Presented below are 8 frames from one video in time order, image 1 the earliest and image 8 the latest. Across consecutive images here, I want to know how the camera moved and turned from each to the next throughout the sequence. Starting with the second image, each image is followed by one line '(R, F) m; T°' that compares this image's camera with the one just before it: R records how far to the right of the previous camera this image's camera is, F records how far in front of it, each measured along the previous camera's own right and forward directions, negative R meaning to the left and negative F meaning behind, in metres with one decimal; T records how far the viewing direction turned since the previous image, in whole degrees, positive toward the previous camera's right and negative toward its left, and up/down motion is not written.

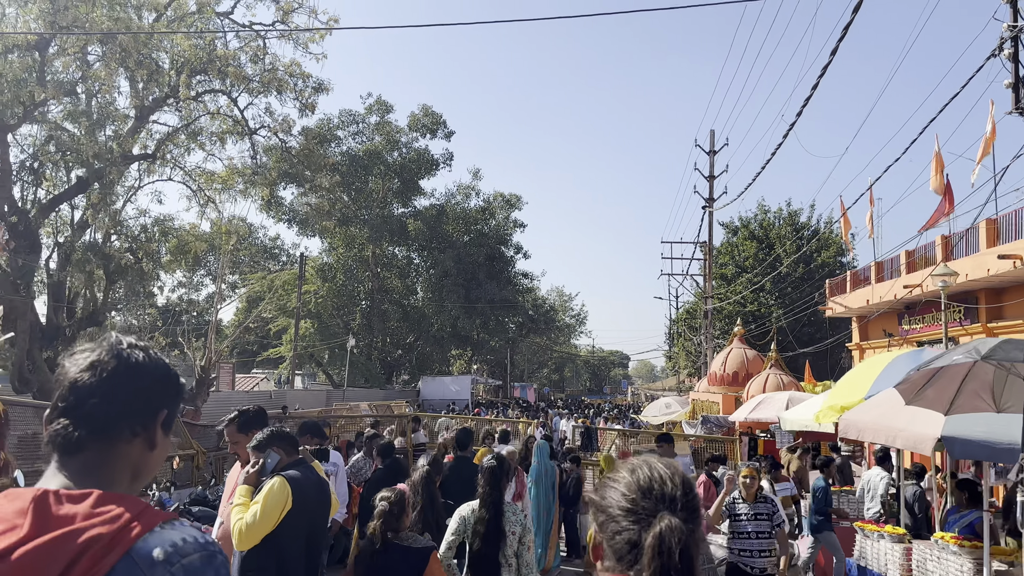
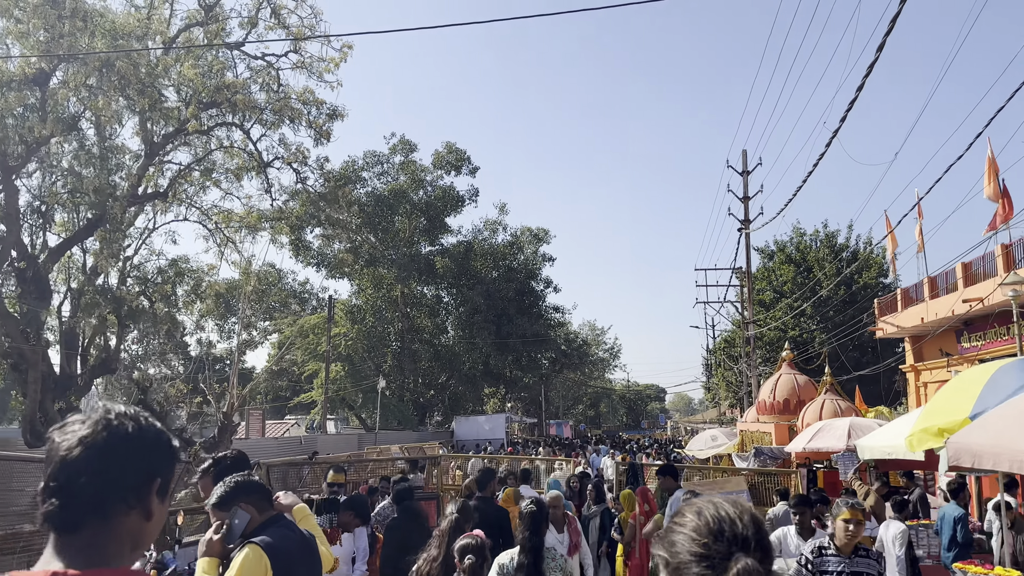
(0.0, +0.9) m; -2°
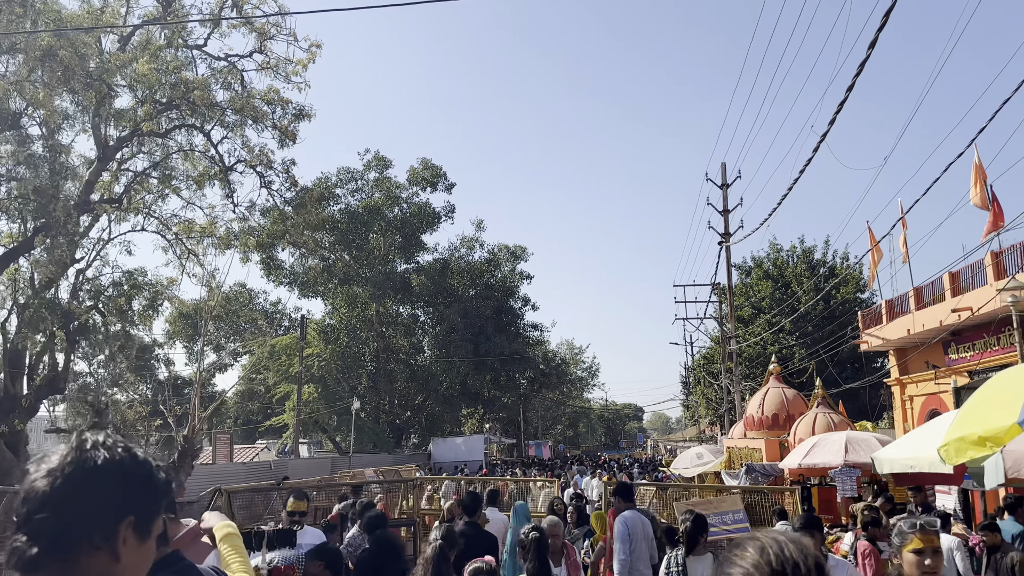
(0.0, +0.7) m; +2°
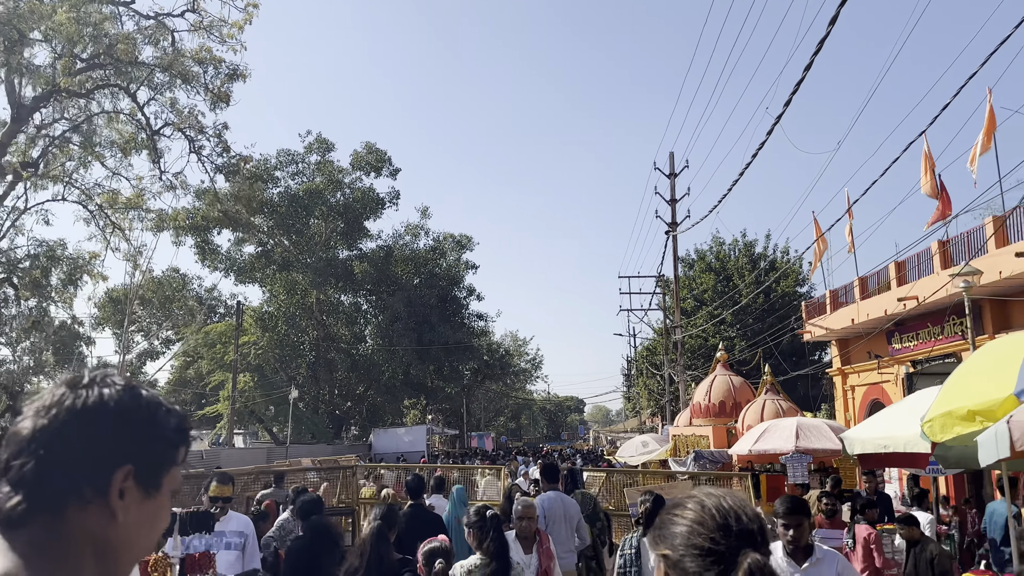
(-0.1, +0.5) m; +4°
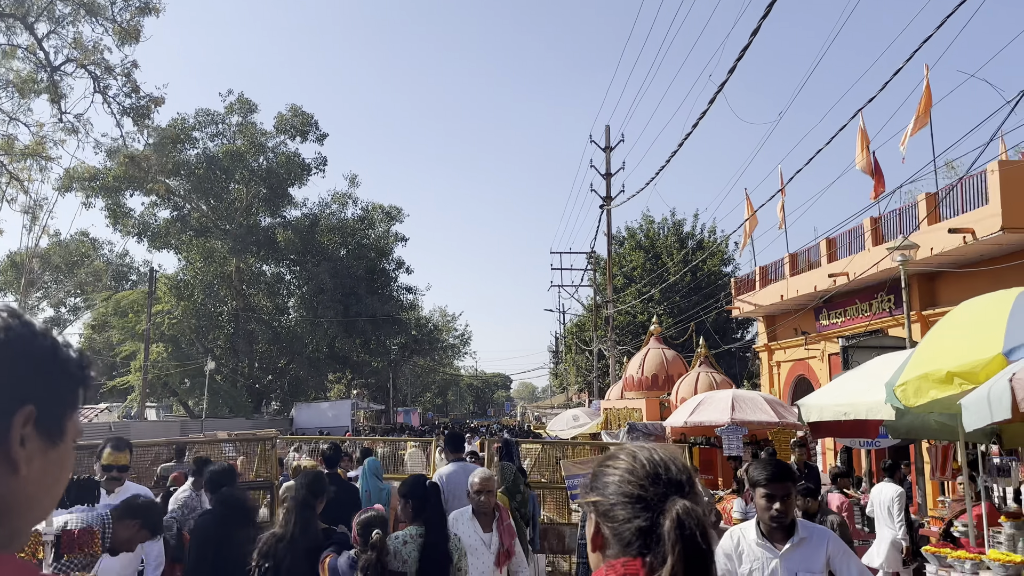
(-0.1, +0.6) m; +5°
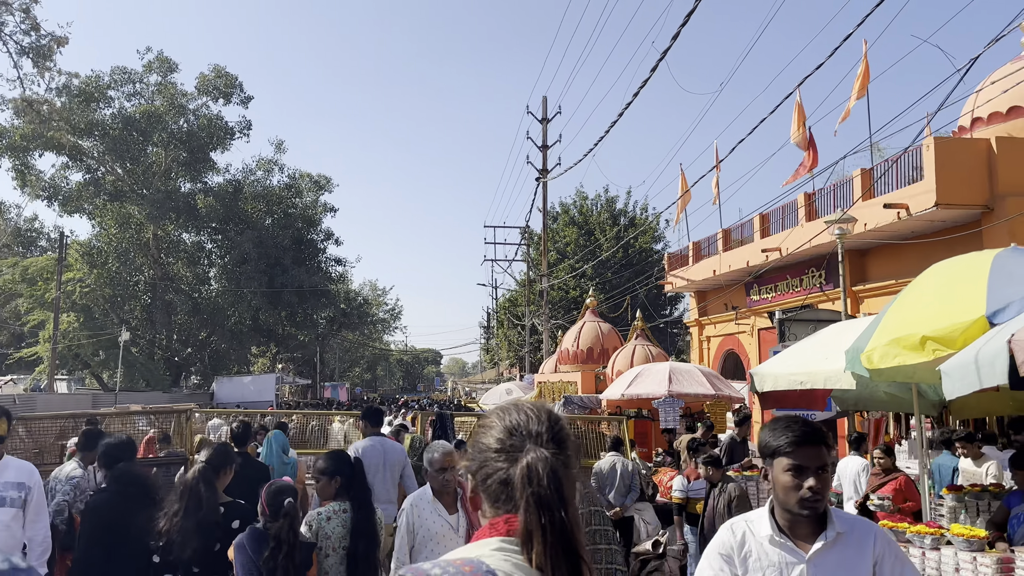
(-0.1, +0.5) m; +5°
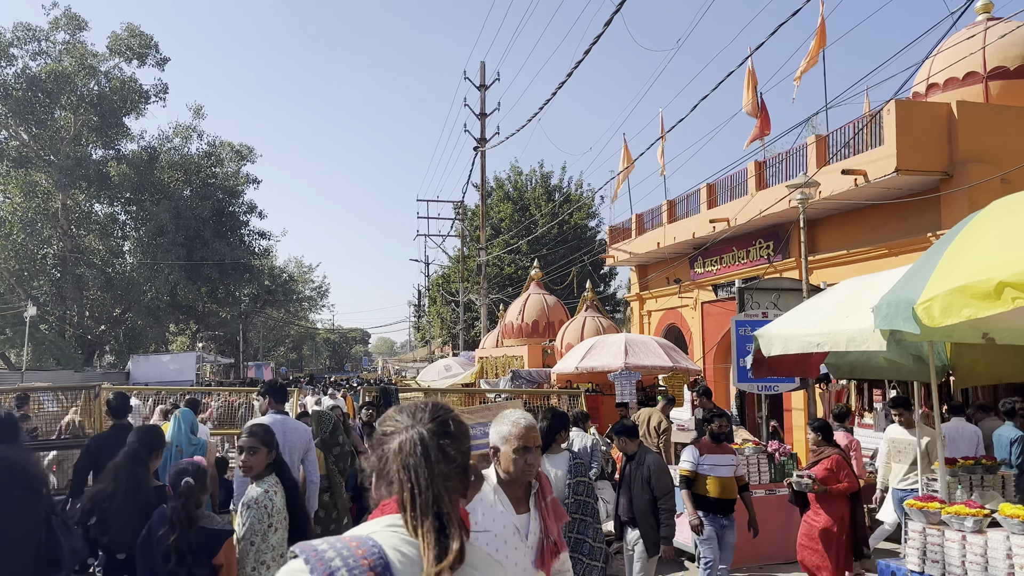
(-0.3, +0.9) m; +5°
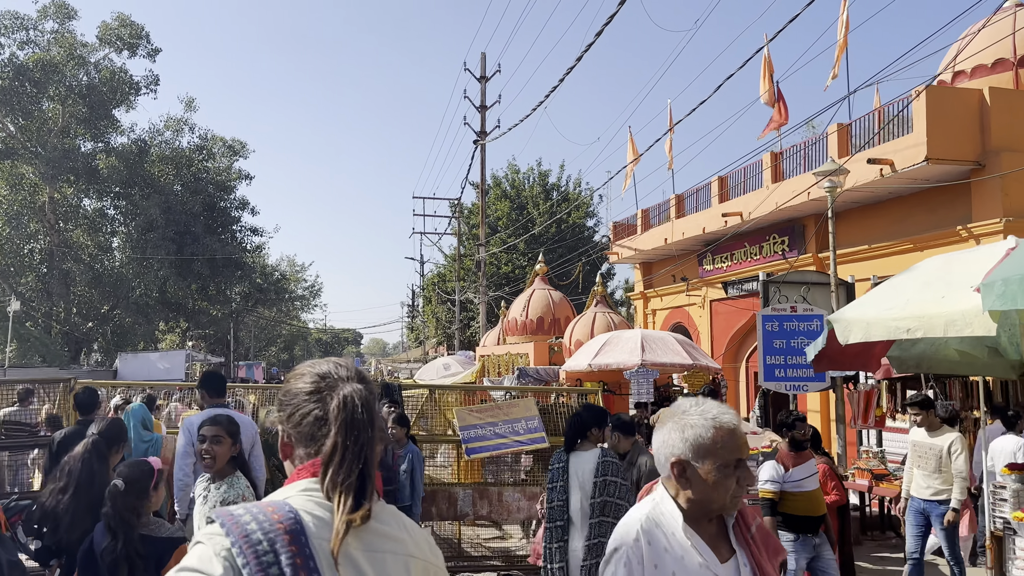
(-0.3, +0.7) m; +1°
